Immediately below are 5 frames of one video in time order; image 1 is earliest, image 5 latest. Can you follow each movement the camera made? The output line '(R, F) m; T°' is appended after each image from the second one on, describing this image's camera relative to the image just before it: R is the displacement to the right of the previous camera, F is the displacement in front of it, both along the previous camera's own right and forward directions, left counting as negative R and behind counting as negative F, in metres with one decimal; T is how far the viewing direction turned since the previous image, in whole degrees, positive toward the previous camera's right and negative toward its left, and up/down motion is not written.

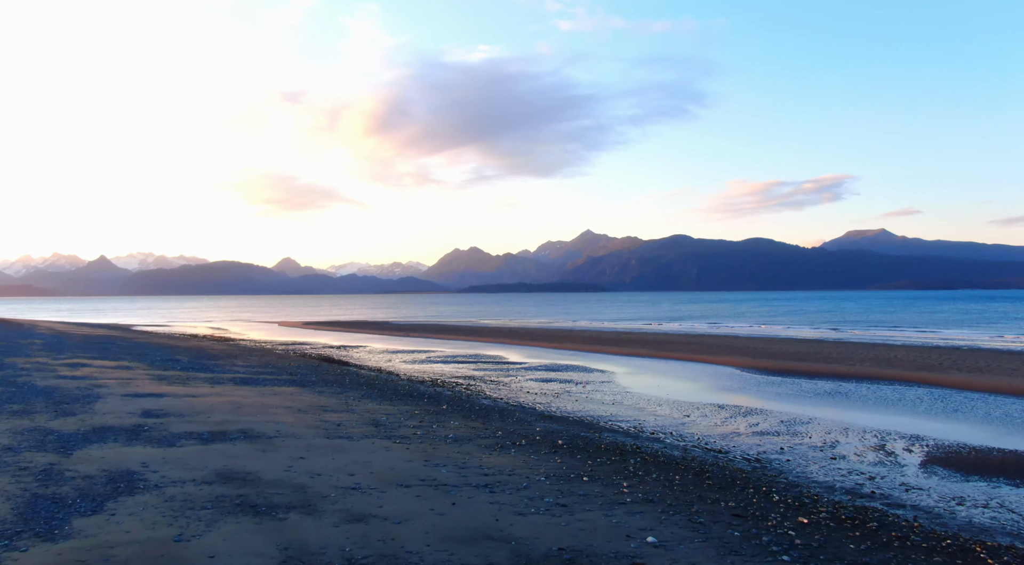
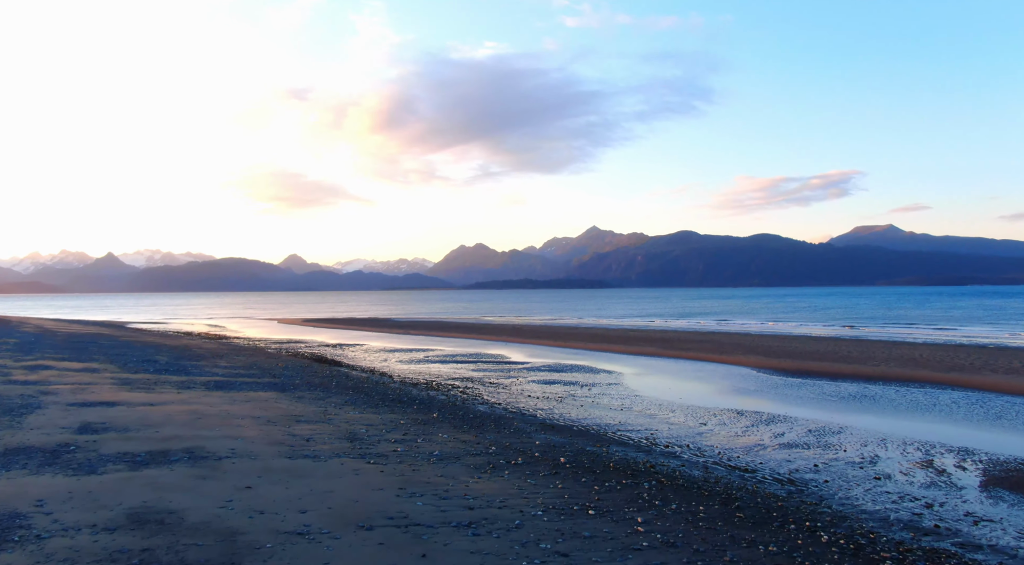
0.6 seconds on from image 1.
(+0.2, +2.1) m; 0°
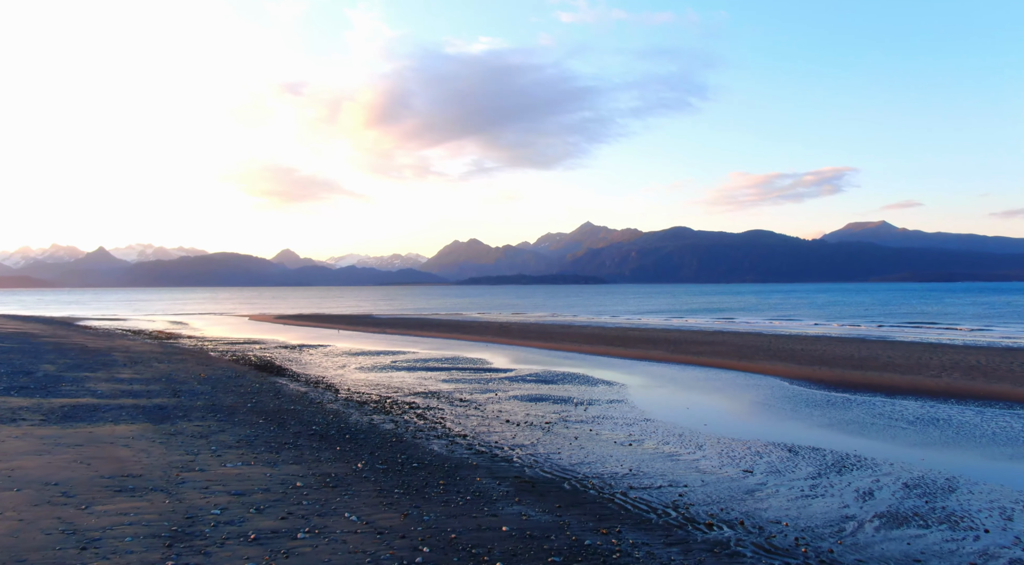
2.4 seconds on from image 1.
(+0.5, +6.2) m; 0°
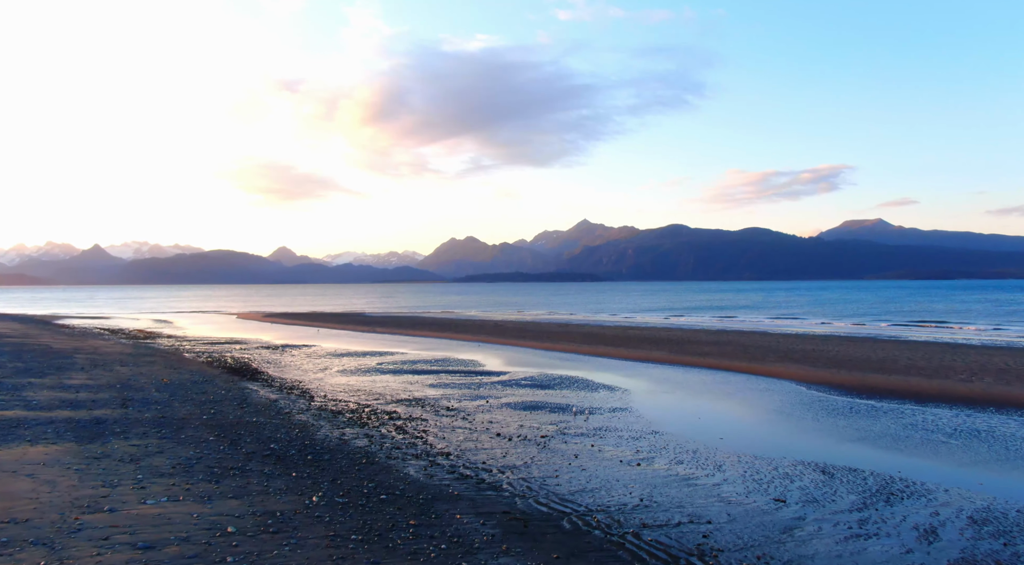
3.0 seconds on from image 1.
(+0.1, +2.3) m; 0°
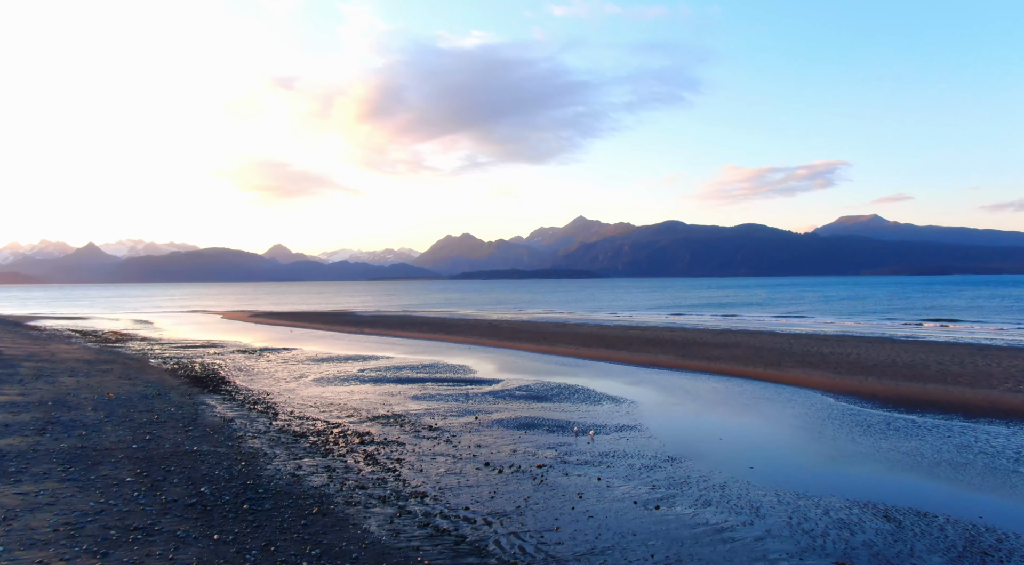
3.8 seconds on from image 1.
(+0.1, +2.9) m; 0°
